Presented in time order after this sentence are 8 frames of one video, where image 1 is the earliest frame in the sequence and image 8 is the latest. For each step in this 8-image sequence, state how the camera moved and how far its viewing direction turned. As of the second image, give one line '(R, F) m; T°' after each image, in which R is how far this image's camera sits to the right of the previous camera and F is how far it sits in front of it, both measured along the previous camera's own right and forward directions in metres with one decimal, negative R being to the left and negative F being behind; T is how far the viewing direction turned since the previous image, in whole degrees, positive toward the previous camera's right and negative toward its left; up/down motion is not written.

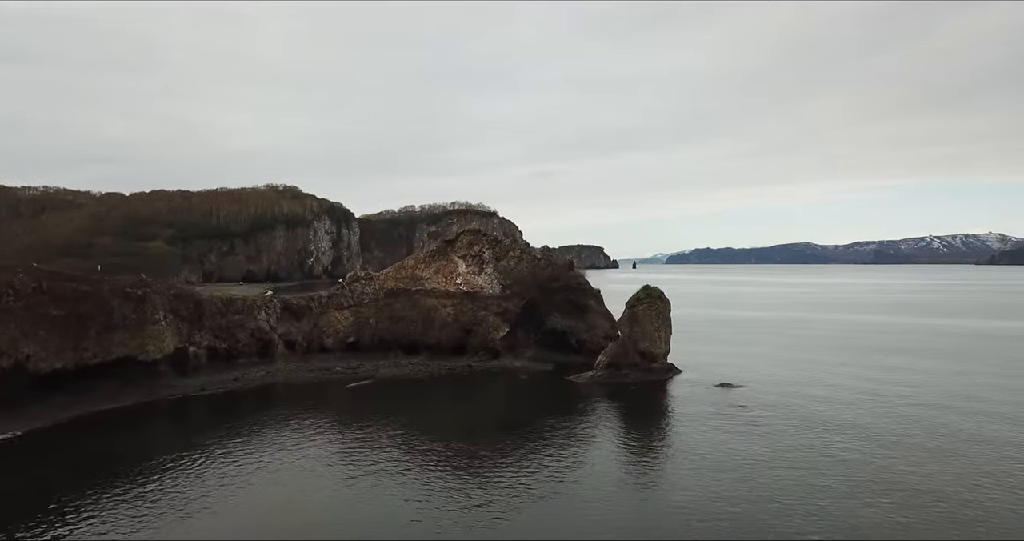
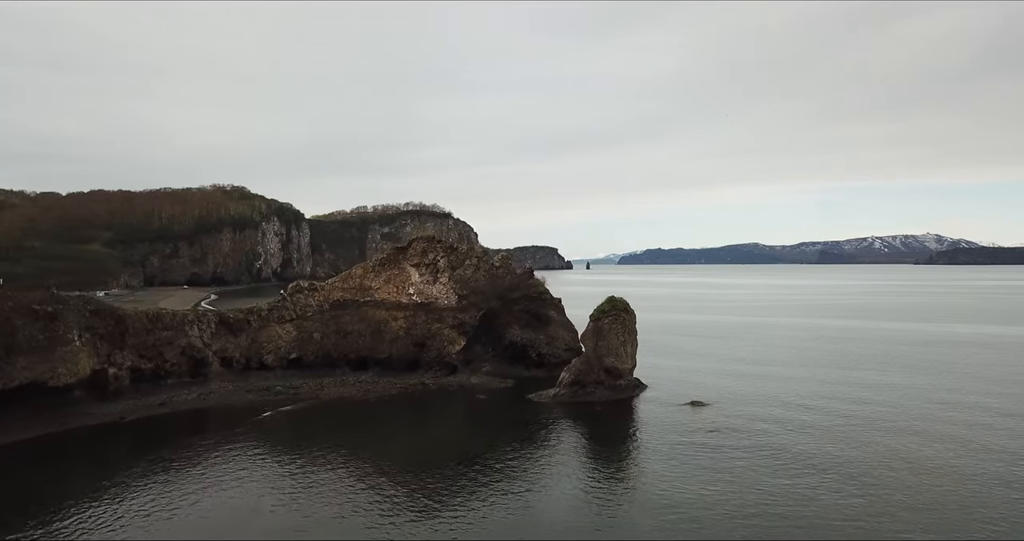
(-0.1, +2.4) m; +3°
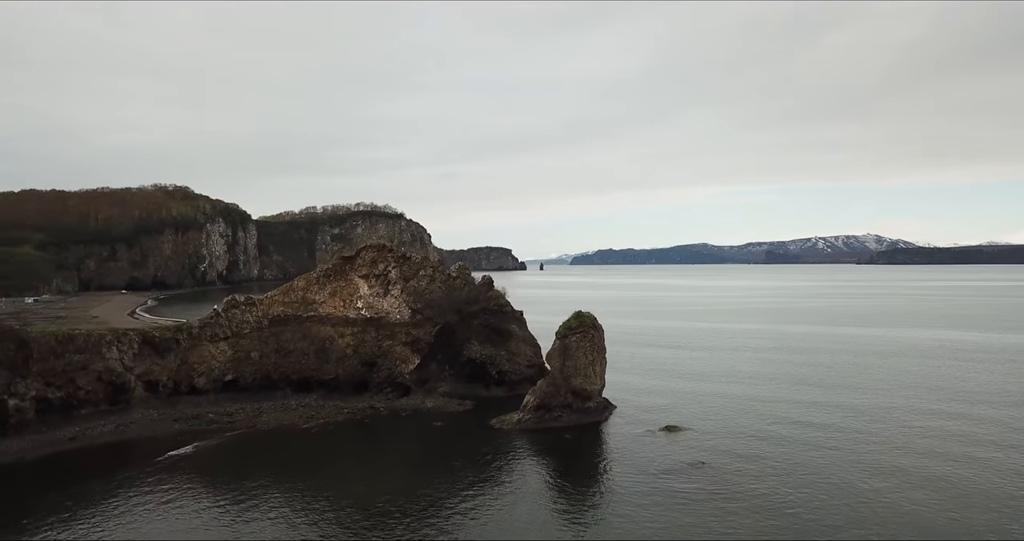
(-0.2, +2.7) m; +4°
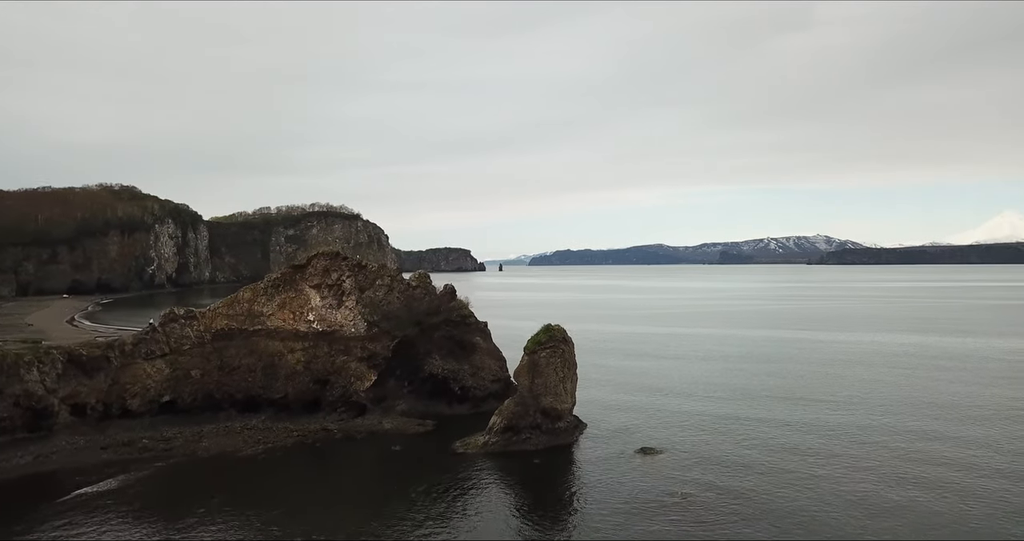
(-0.2, +2.0) m; +3°
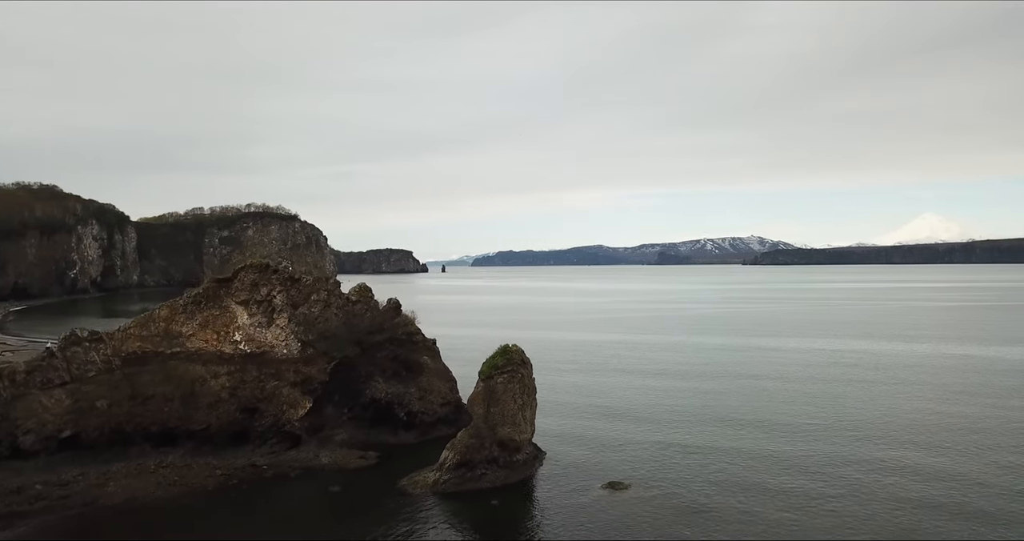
(-0.4, +2.7) m; +4°
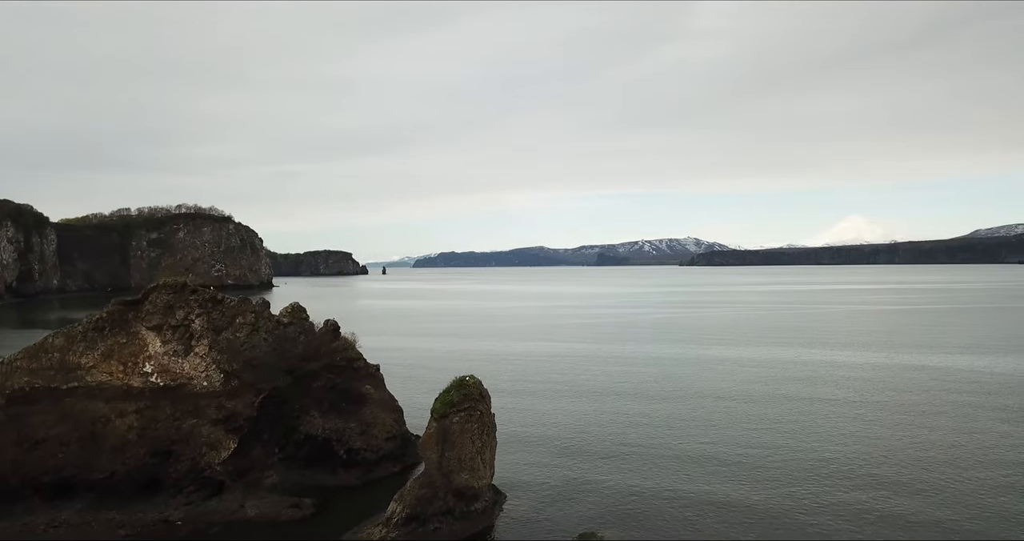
(-0.4, +3.0) m; +4°
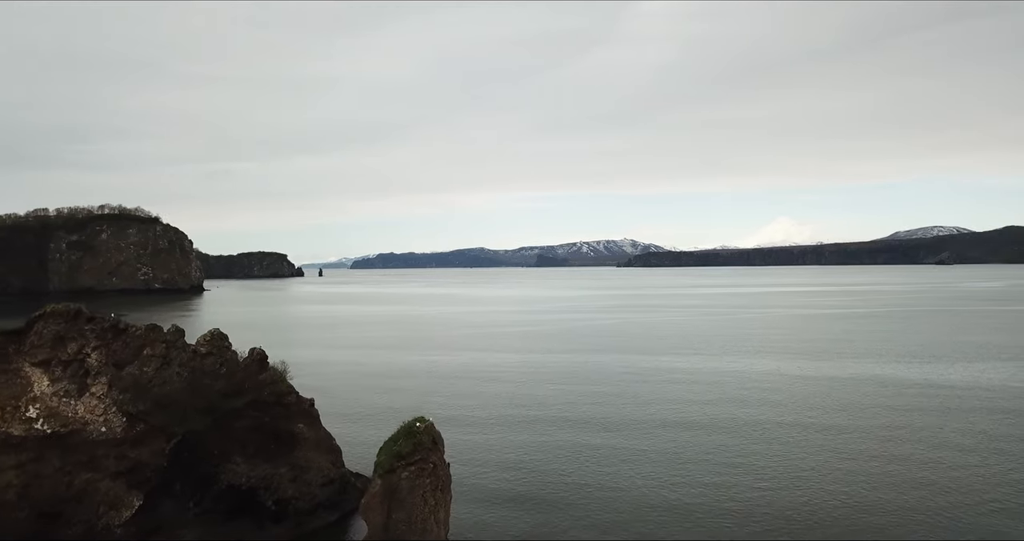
(-0.5, +3.0) m; +5°
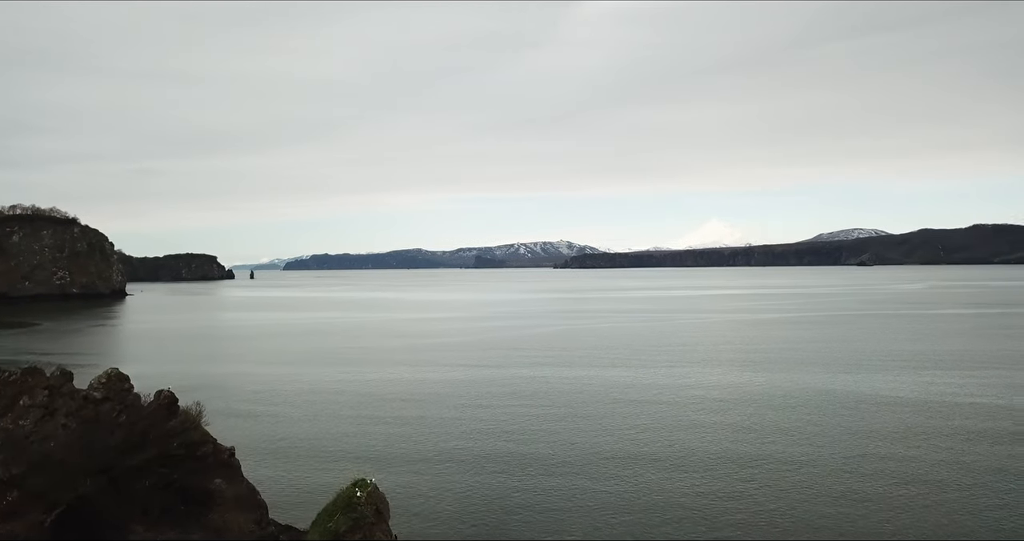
(-0.5, +3.0) m; +5°
